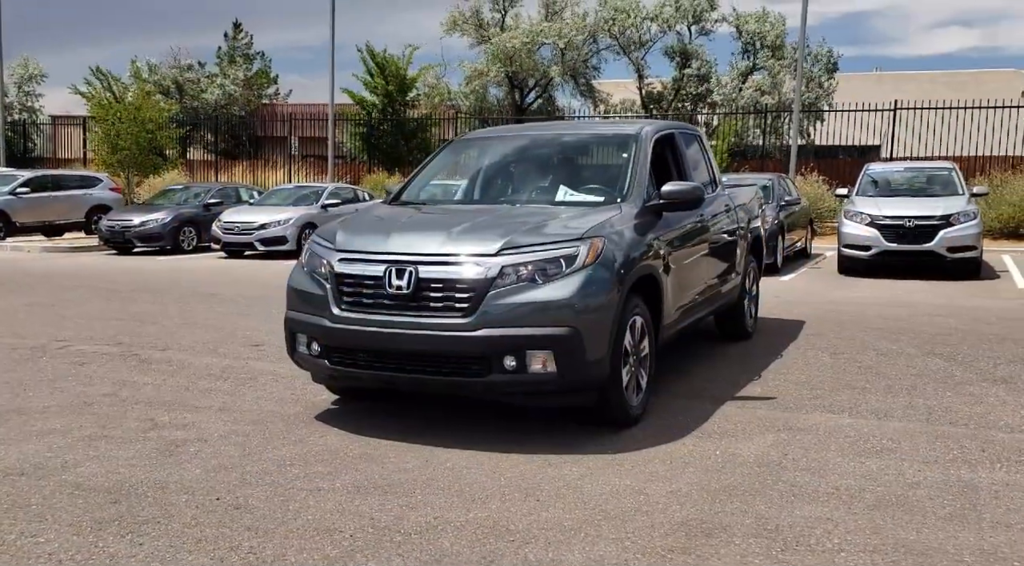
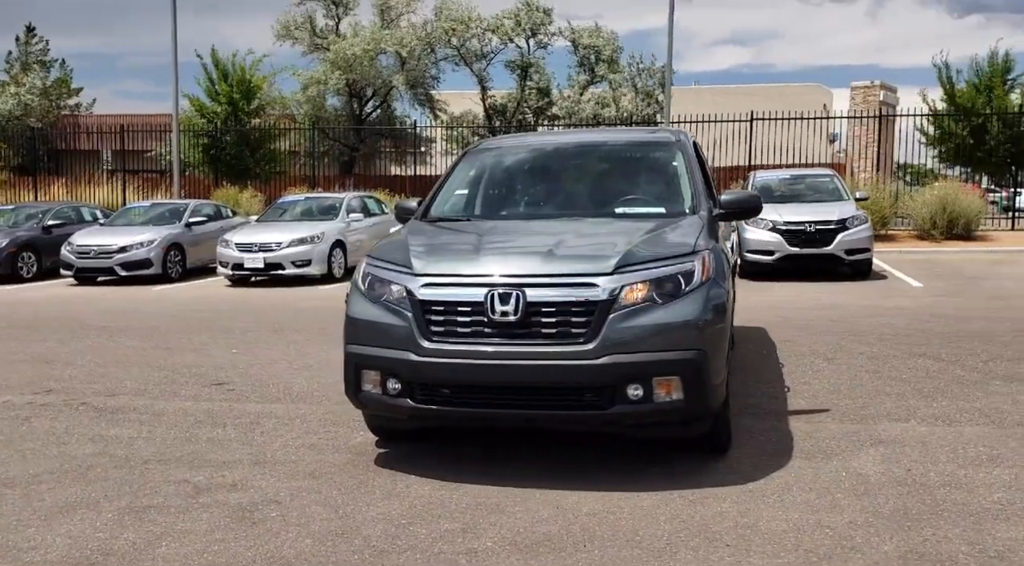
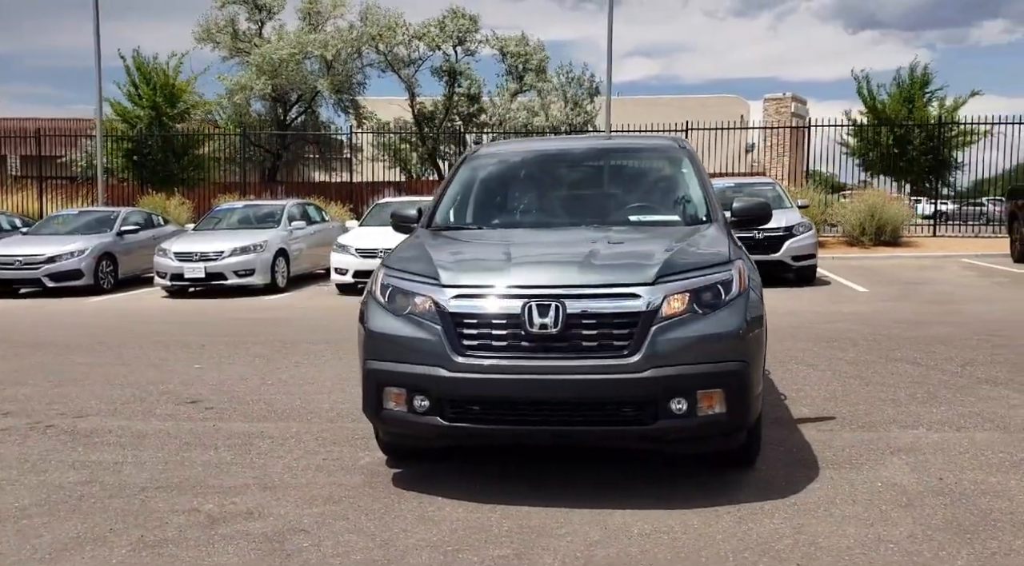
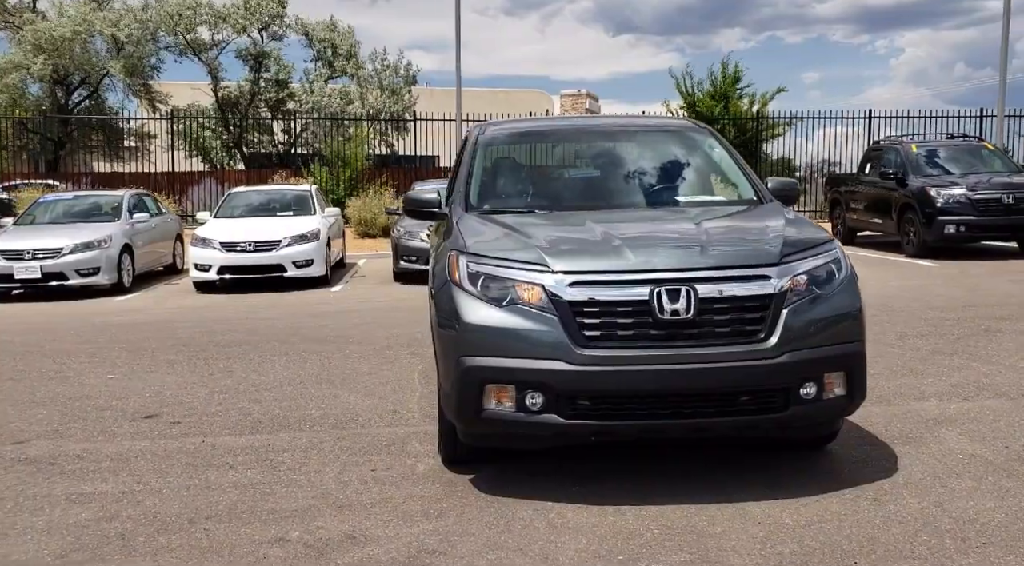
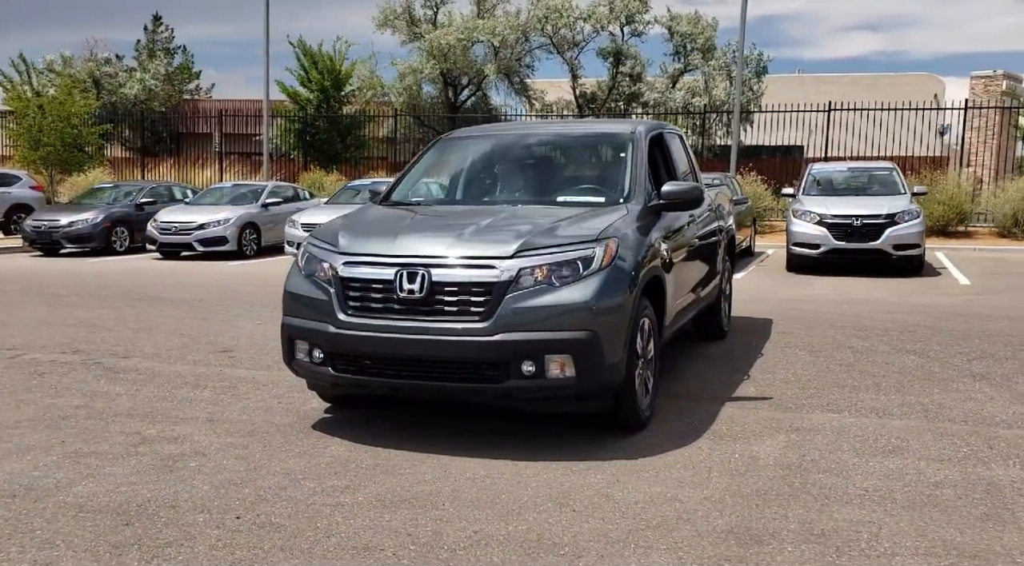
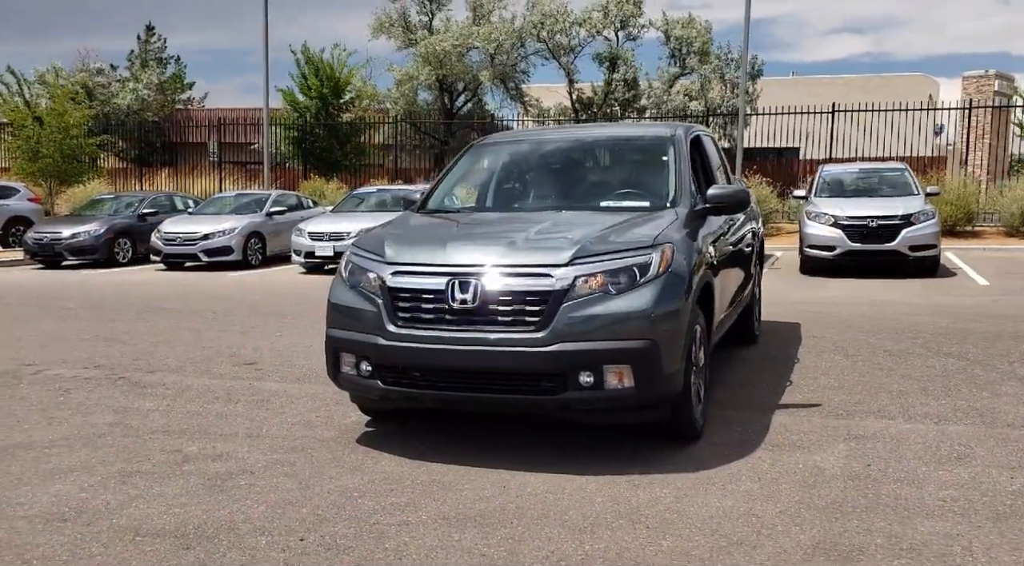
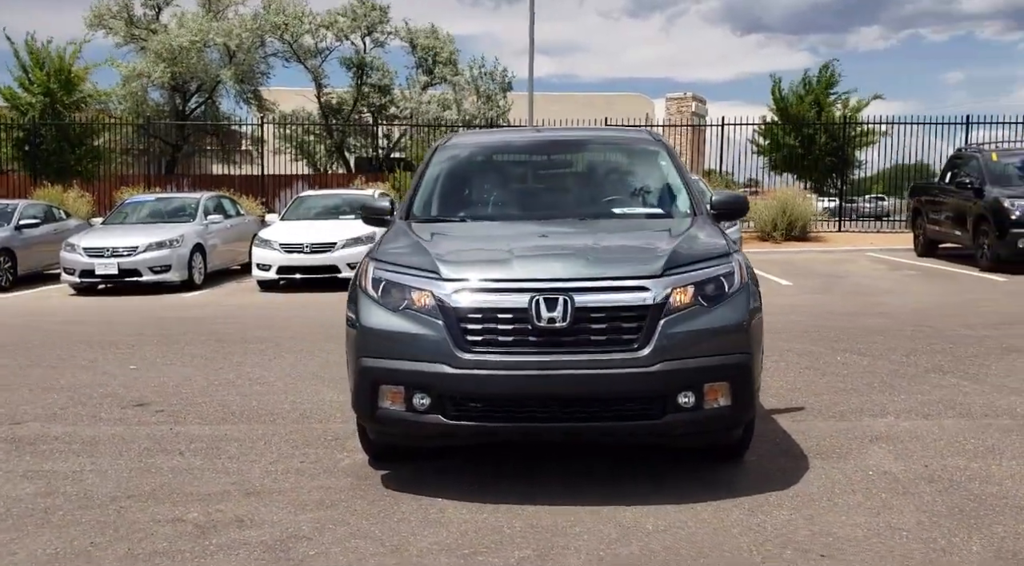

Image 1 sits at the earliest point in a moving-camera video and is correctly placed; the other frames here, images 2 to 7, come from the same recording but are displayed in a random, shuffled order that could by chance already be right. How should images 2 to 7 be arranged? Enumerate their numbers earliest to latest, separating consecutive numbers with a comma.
5, 6, 2, 3, 7, 4
